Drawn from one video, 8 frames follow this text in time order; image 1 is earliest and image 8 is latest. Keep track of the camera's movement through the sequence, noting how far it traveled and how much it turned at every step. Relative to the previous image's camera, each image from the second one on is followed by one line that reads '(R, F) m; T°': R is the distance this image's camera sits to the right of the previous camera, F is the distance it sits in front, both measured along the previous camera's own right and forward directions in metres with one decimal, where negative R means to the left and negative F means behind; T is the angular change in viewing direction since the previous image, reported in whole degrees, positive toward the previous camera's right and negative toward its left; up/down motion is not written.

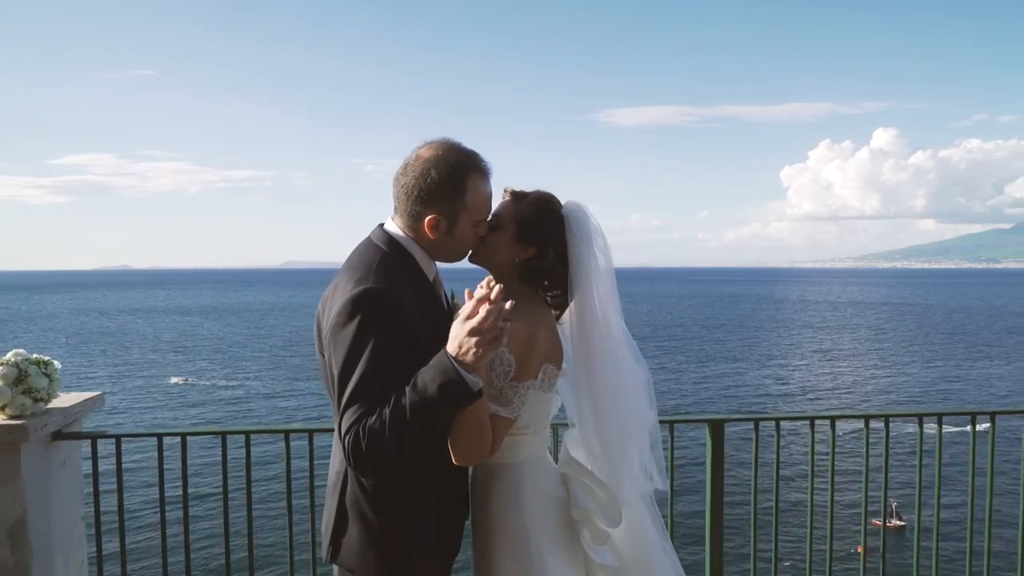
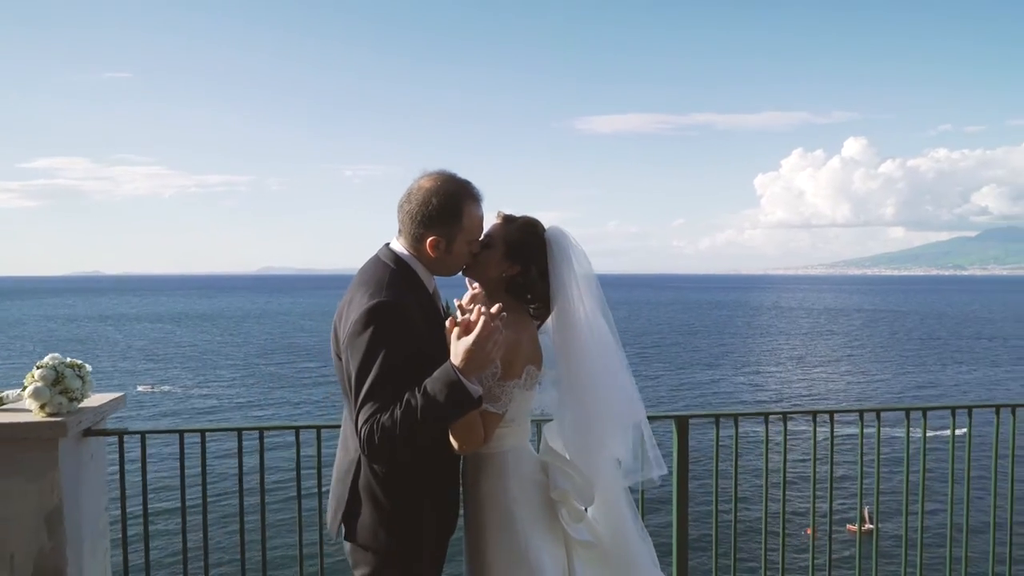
(+0.2, -0.3) m; -2°
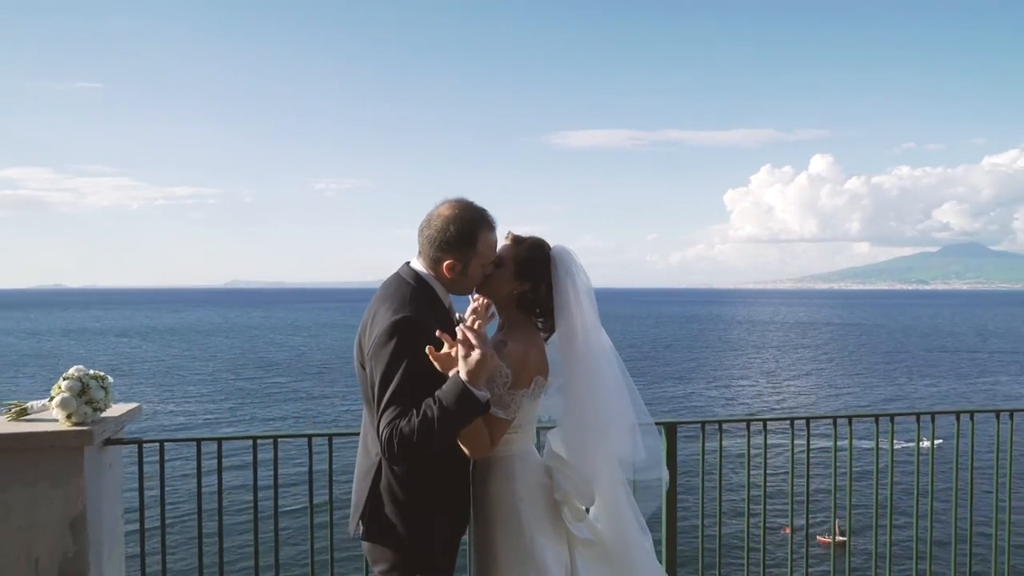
(-0.2, -0.3) m; +2°
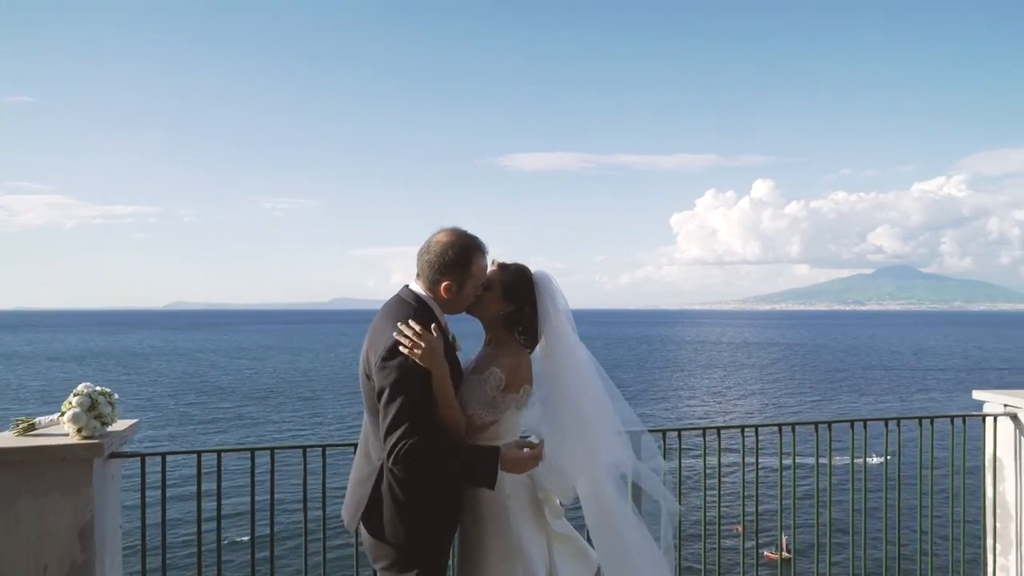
(-0.2, -0.4) m; +4°
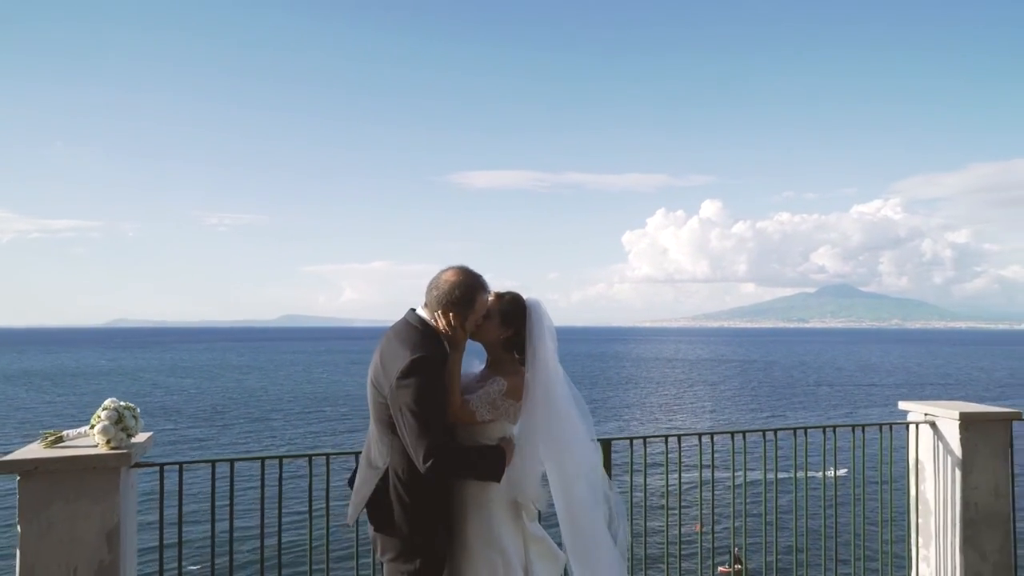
(-0.2, -0.5) m; +4°
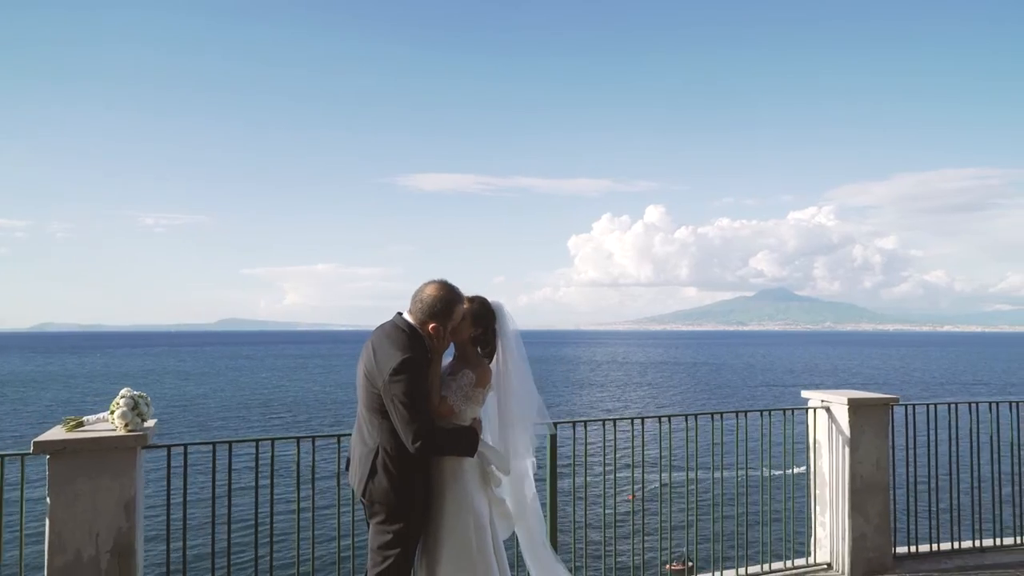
(0.0, -0.9) m; +3°
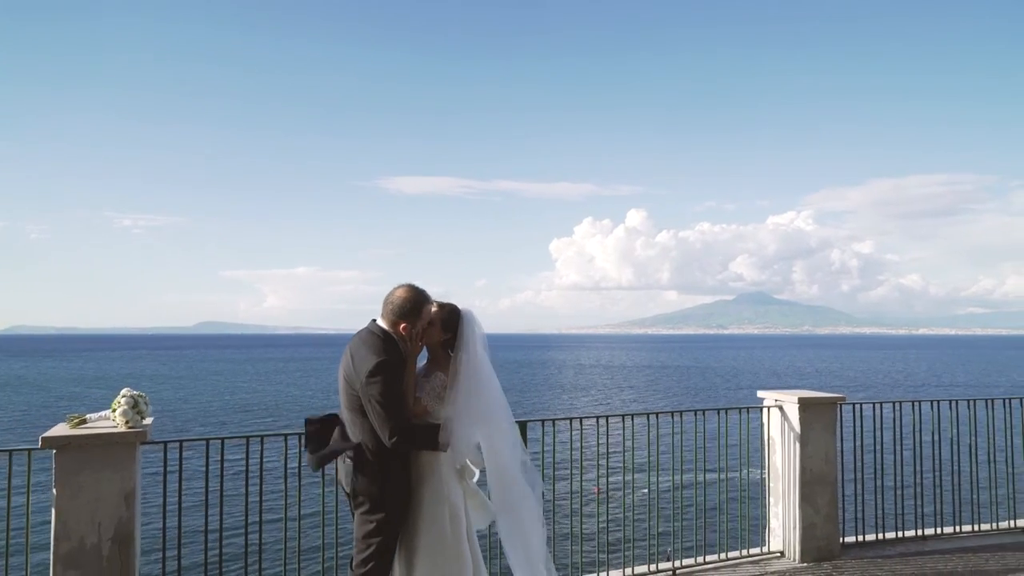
(+0.2, -0.5) m; 0°
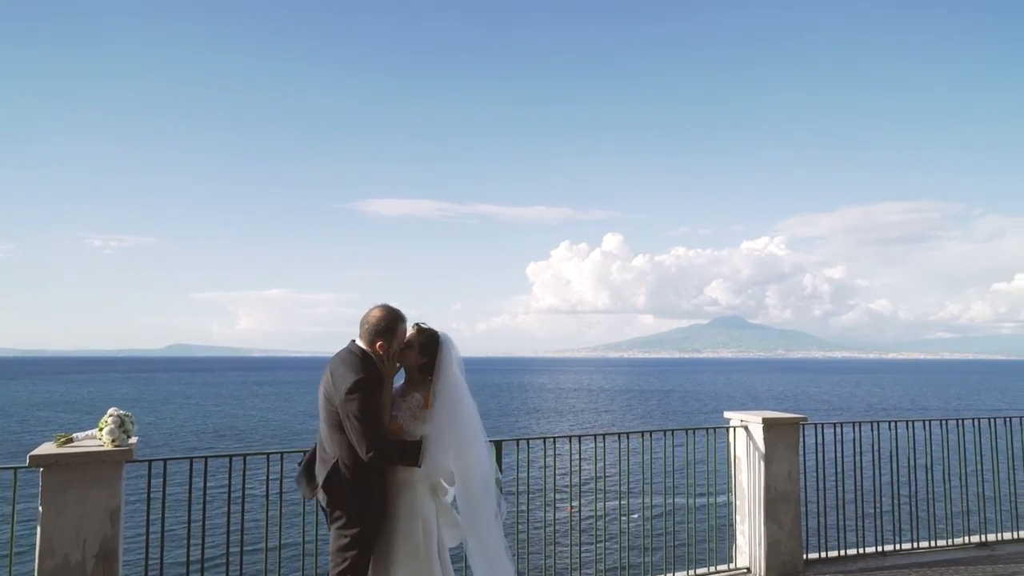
(+0.1, -0.3) m; +1°
